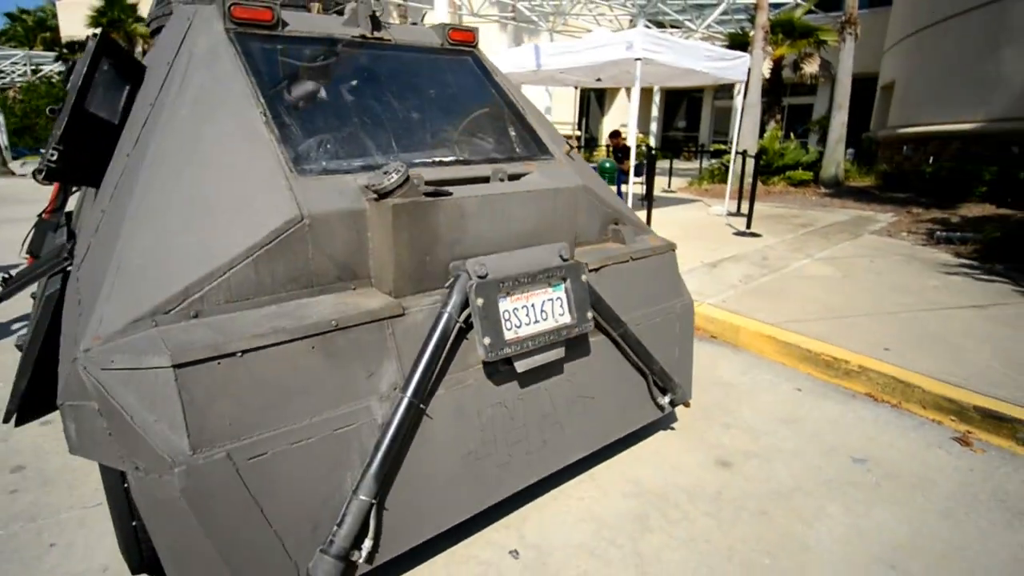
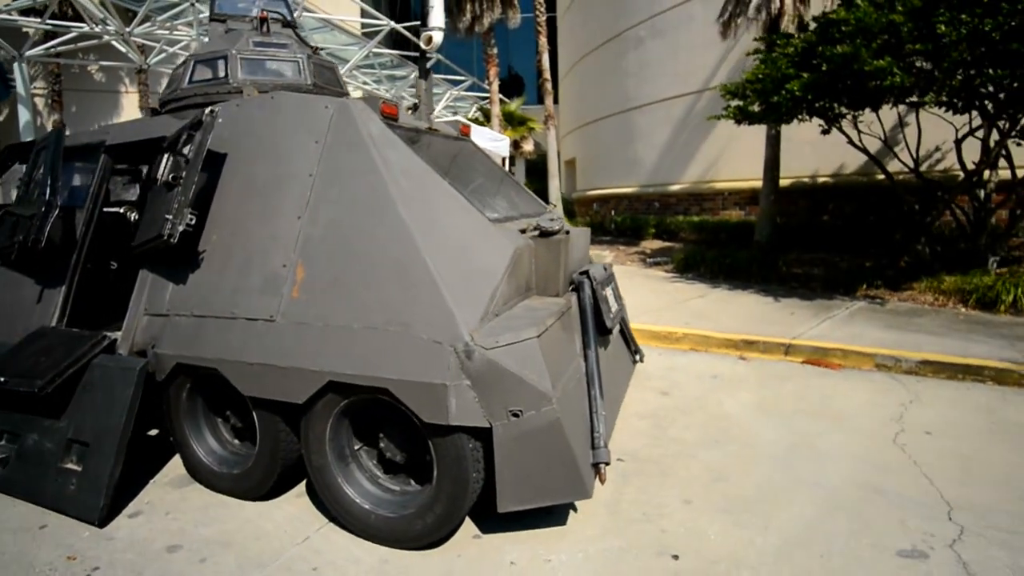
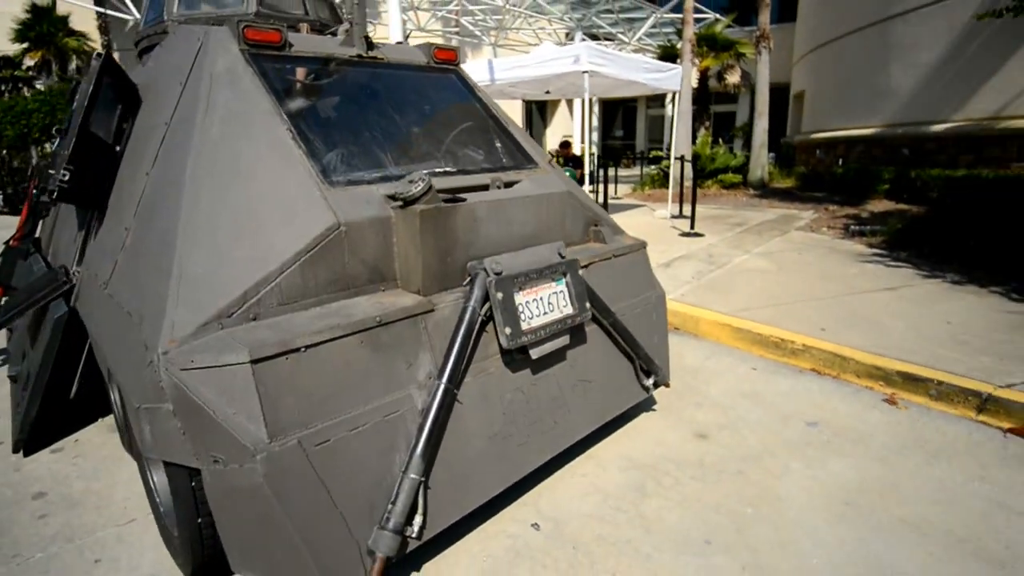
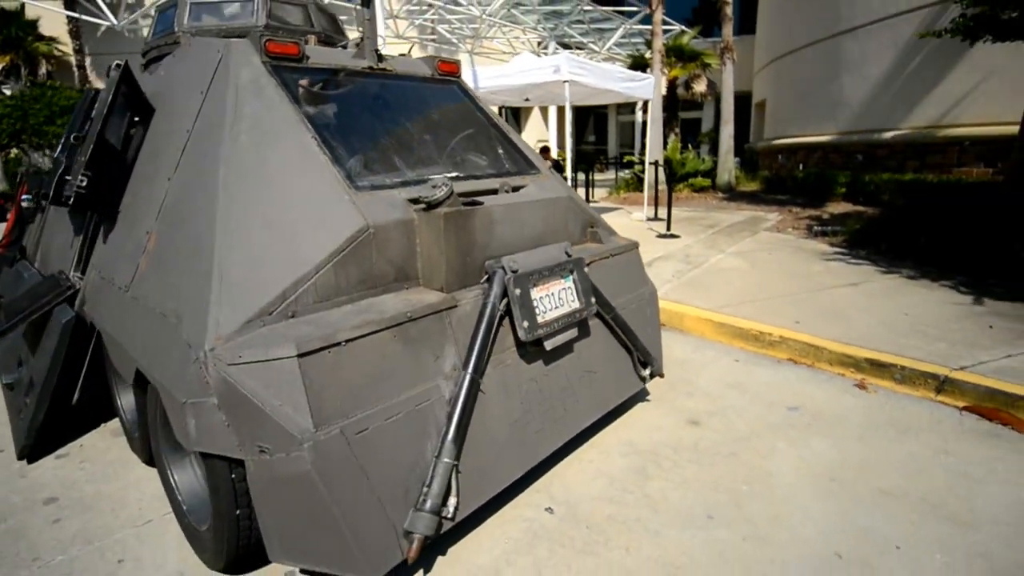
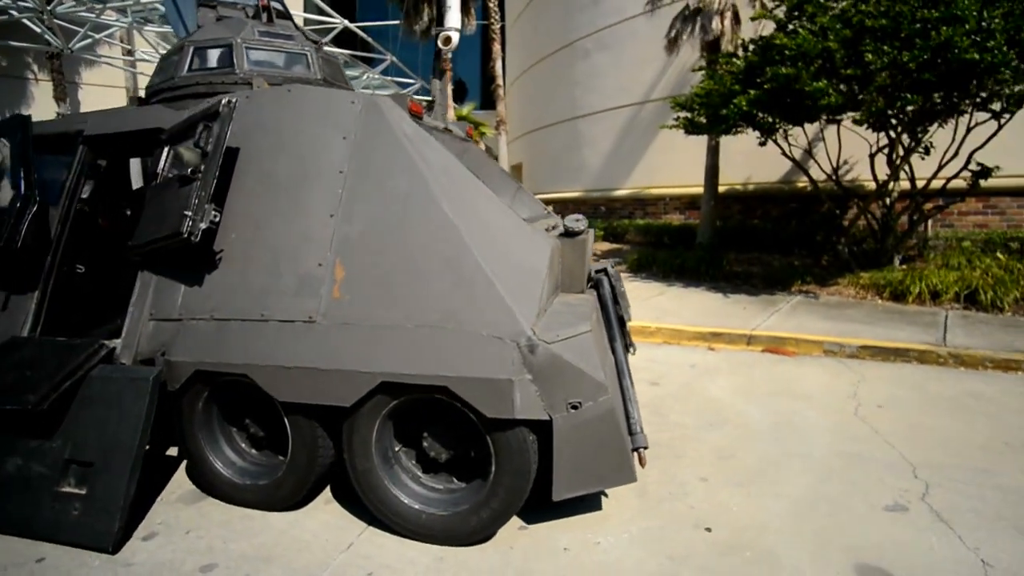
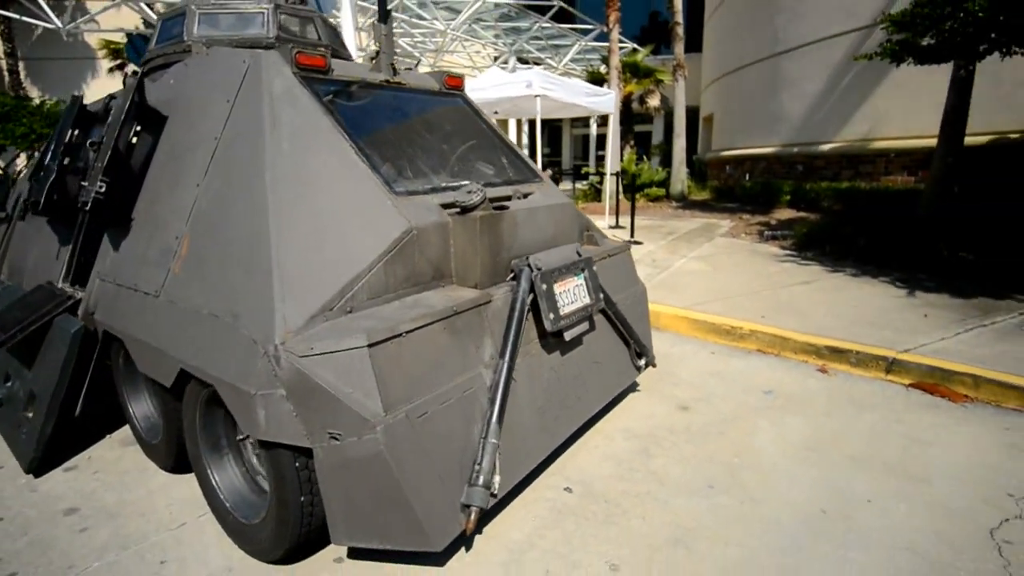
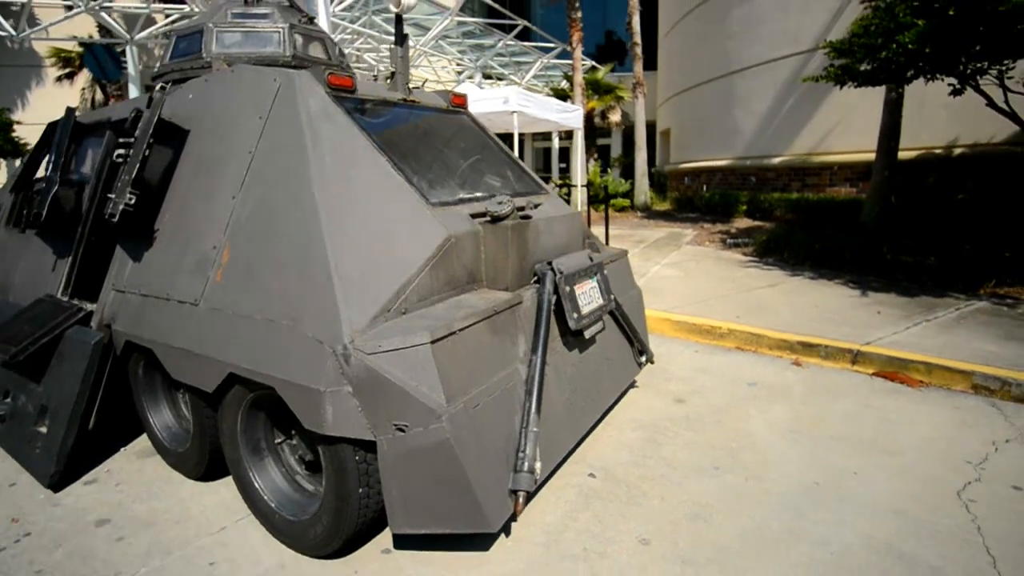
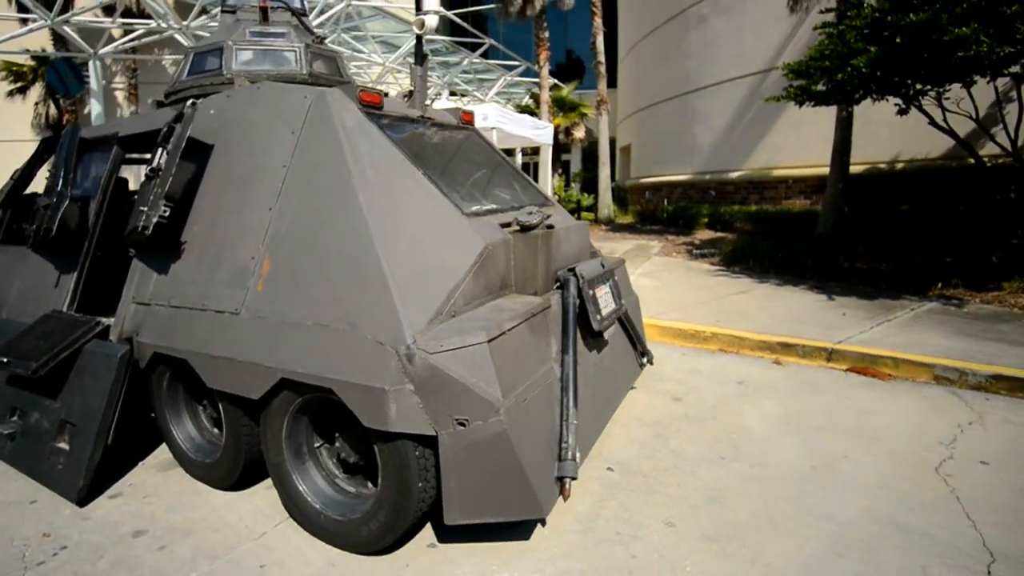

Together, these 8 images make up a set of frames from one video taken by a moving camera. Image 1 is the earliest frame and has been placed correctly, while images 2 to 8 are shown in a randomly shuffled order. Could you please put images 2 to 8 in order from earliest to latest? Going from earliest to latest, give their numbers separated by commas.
3, 4, 6, 7, 8, 2, 5
